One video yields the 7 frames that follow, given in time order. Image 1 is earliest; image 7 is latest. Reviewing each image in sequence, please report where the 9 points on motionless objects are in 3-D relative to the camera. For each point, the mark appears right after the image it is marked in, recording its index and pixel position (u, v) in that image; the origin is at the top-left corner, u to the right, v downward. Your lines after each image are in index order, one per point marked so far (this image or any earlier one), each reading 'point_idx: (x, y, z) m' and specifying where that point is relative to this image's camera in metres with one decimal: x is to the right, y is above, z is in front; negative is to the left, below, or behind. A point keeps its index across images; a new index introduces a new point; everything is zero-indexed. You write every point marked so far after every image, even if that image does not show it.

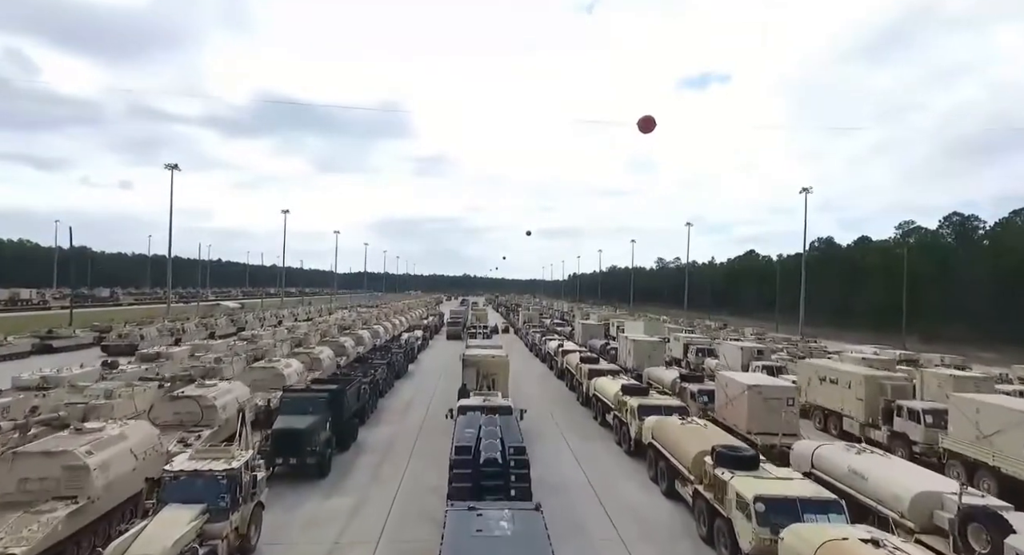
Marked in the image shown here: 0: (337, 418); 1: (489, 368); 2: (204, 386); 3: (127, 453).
0: (-5.3, -4.3, +16.2) m
1: (-0.8, -3.3, +19.0) m
2: (-9.7, -3.4, +16.8) m
3: (-8.0, -3.7, +11.1) m
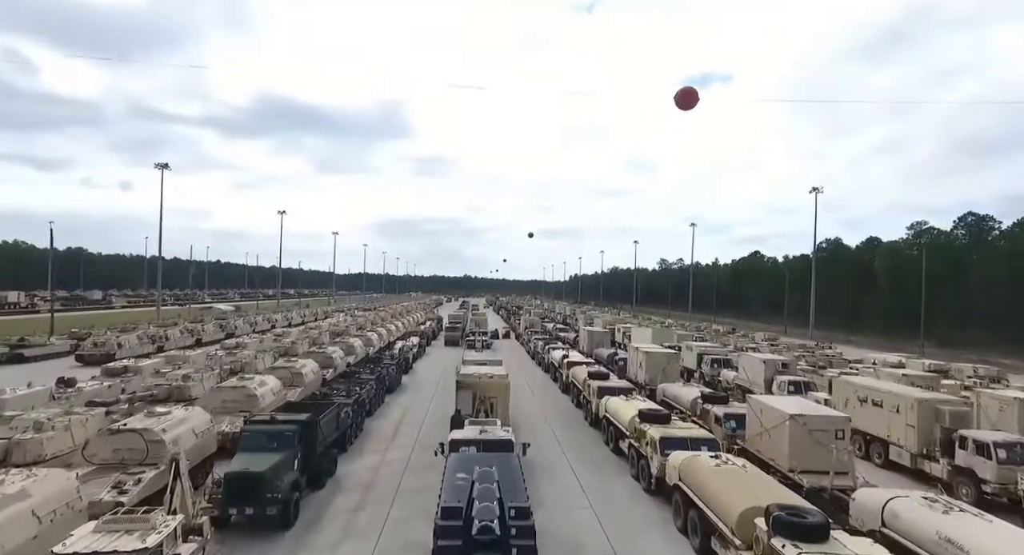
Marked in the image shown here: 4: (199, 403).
0: (-5.3, -4.6, +13.9) m
1: (-0.8, -3.6, +16.7) m
2: (-9.6, -3.7, +14.5) m
3: (-8.0, -3.9, +8.8) m
4: (-10.8, -4.3, +18.5) m
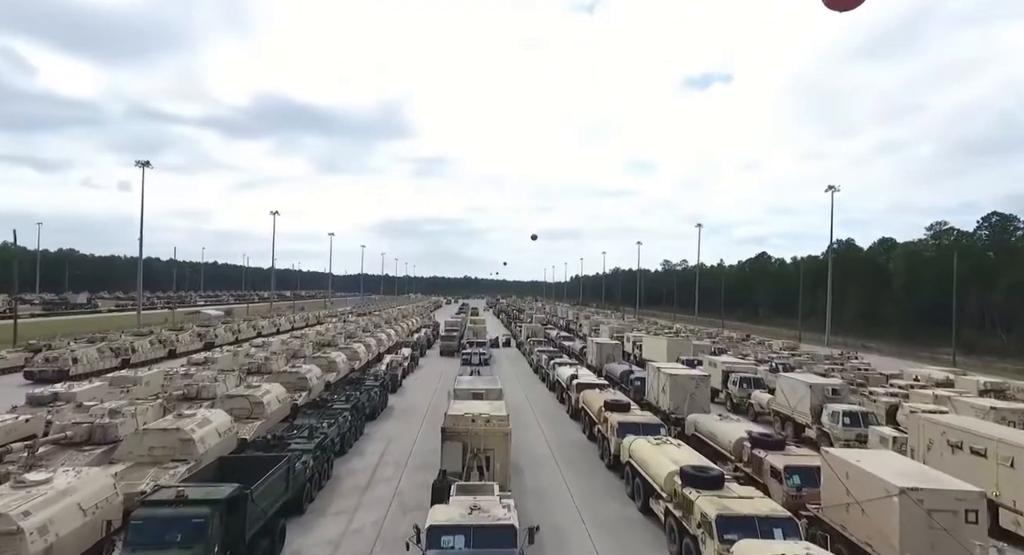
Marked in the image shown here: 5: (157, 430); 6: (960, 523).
0: (-5.3, -4.9, +10.1) m
1: (-0.7, -3.9, +12.9) m
2: (-9.6, -4.1, +10.7) m
3: (-7.9, -4.3, +5.1) m
4: (-10.8, -4.7, +14.7) m
5: (-9.7, -4.2, +14.7) m
6: (+8.0, -4.4, +9.5) m
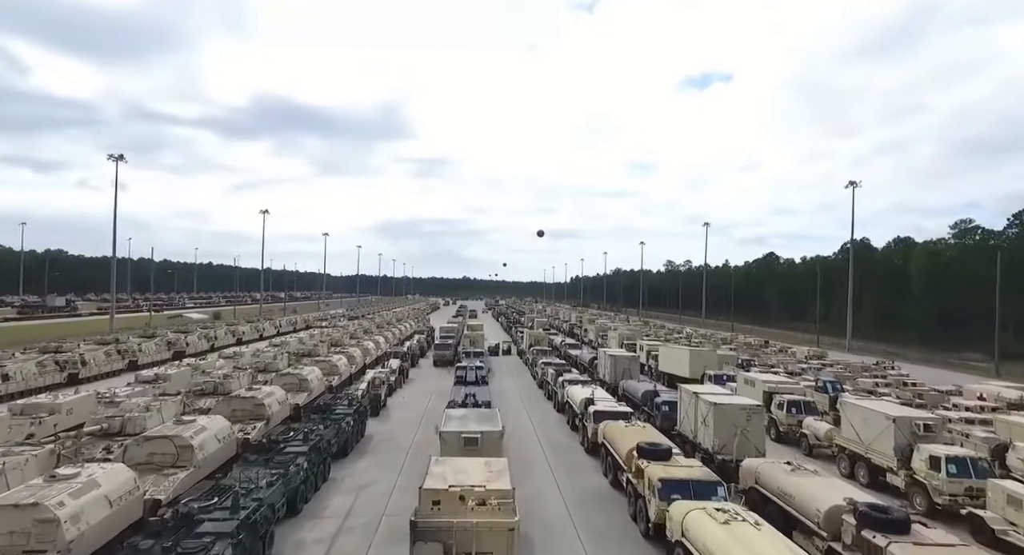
0: (-5.1, -5.1, +5.6) m
1: (-0.6, -4.1, +8.3) m
2: (-9.5, -4.2, +6.1) m
3: (-7.8, -4.5, +0.5) m
4: (-10.7, -4.9, +10.1) m
5: (-9.6, -4.3, +10.1) m
6: (+8.1, -4.5, +4.9) m
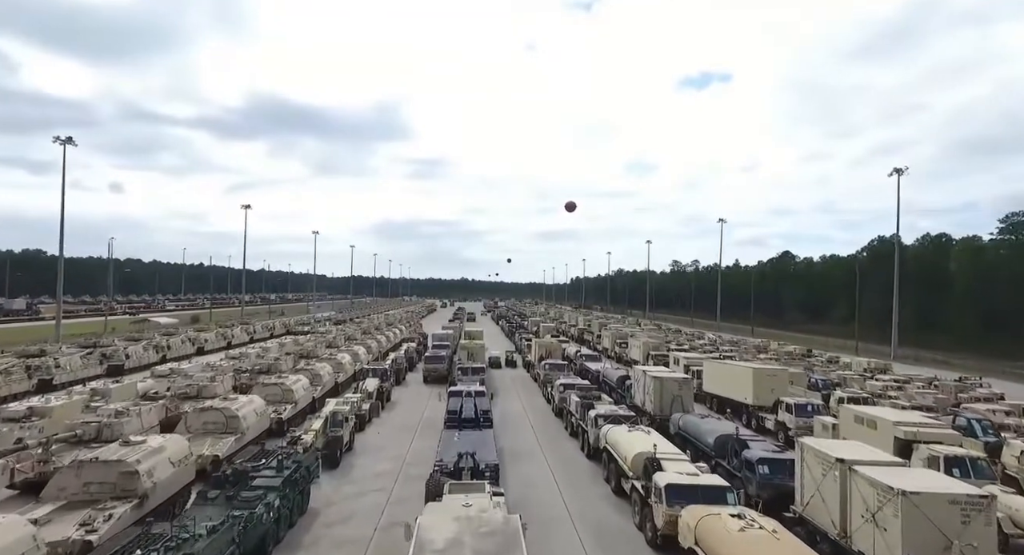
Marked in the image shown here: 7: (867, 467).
0: (-4.6, -5.0, +2.2) m
1: (-0.1, -4.0, +5.0) m
2: (-9.0, -4.2, +2.7) m
3: (-7.3, -4.4, -2.9) m
4: (-10.2, -4.8, +6.8) m
5: (-9.1, -4.3, +6.8) m
6: (+8.6, -4.4, +1.6) m
7: (+7.9, -4.2, +12.0) m
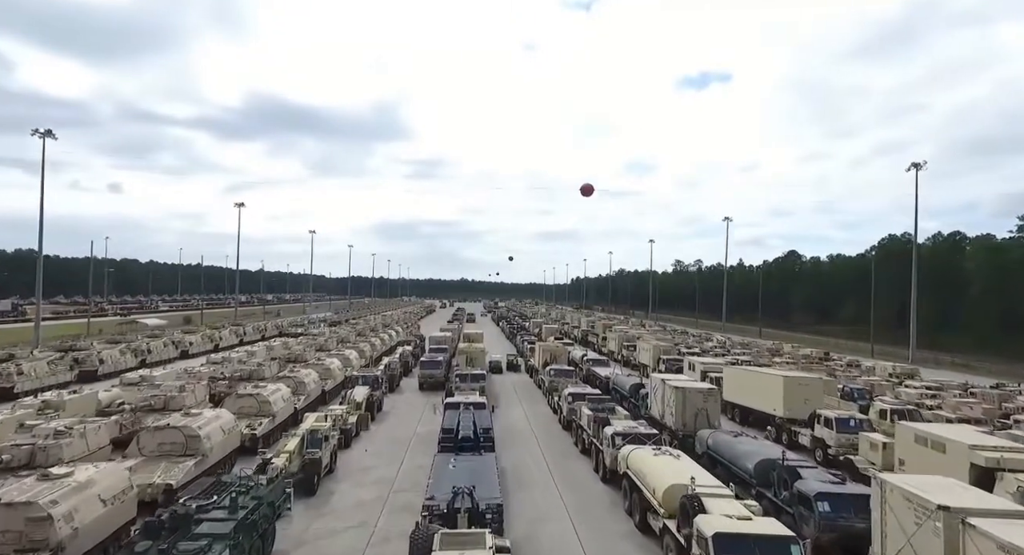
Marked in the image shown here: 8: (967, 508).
0: (-4.4, -4.9, -0.6) m
1: (+0.1, -3.9, +2.2) m
2: (-8.8, -4.1, -0.1) m
3: (-7.1, -4.3, -5.7) m
4: (-10.0, -4.7, +4.0) m
5: (-8.9, -4.2, +4.0) m
6: (+8.8, -4.3, -1.2) m
7: (+8.1, -4.1, +9.2) m
8: (+8.1, -4.1, +9.6) m
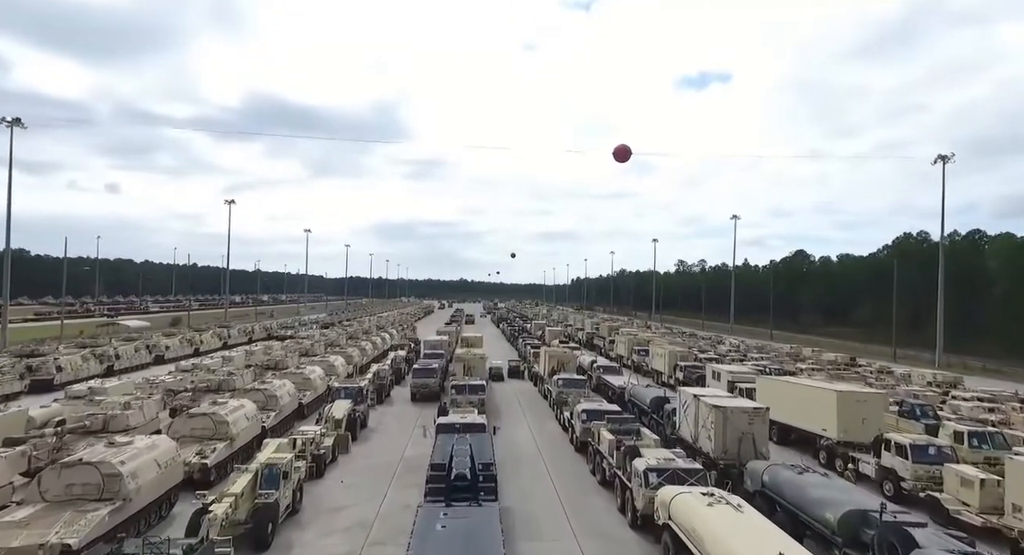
0: (-4.2, -4.8, -4.4) m
1: (+0.3, -3.8, -1.6) m
2: (-8.6, -3.9, -3.9) m
3: (-6.9, -4.1, -9.5) m
4: (-9.8, -4.6, +0.1) m
5: (-8.7, -4.0, +0.1) m
6: (+9.0, -4.2, -5.0) m
7: (+8.3, -4.0, +5.4) m
8: (+8.3, -4.0, +5.8) m
